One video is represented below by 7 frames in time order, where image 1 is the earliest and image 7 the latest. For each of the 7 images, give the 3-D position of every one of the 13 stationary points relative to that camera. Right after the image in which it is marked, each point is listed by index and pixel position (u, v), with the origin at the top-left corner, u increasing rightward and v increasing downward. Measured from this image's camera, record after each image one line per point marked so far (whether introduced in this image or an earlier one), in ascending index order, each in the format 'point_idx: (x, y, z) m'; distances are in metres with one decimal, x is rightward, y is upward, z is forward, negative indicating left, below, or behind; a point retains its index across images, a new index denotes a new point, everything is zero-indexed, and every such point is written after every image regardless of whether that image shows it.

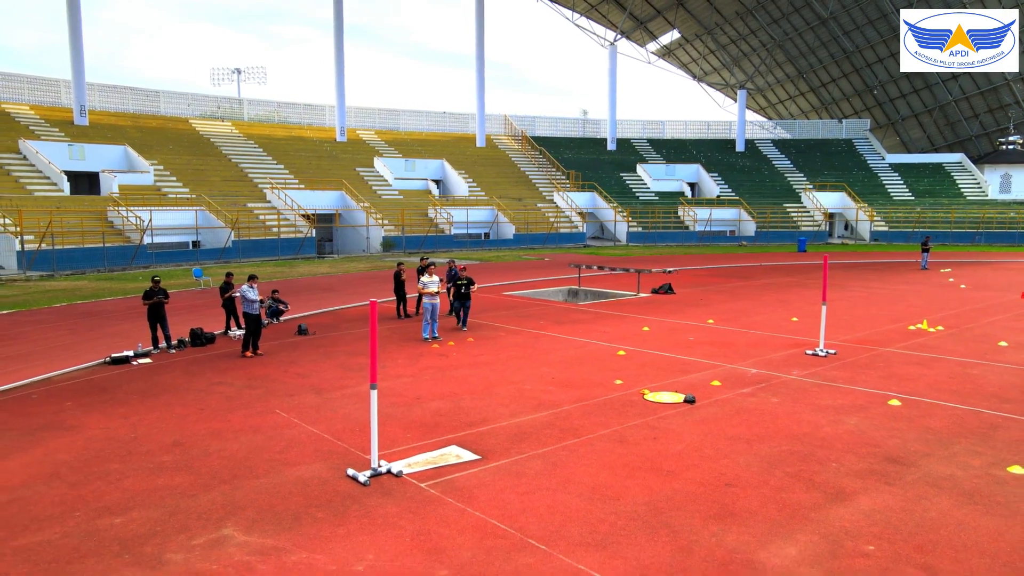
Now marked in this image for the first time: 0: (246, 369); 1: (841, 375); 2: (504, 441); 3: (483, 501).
0: (-4.1, -1.3, +12.3) m
1: (+4.9, -1.3, +11.8) m
2: (-0.1, -1.7, +8.6) m
3: (-0.3, -1.9, +6.9) m
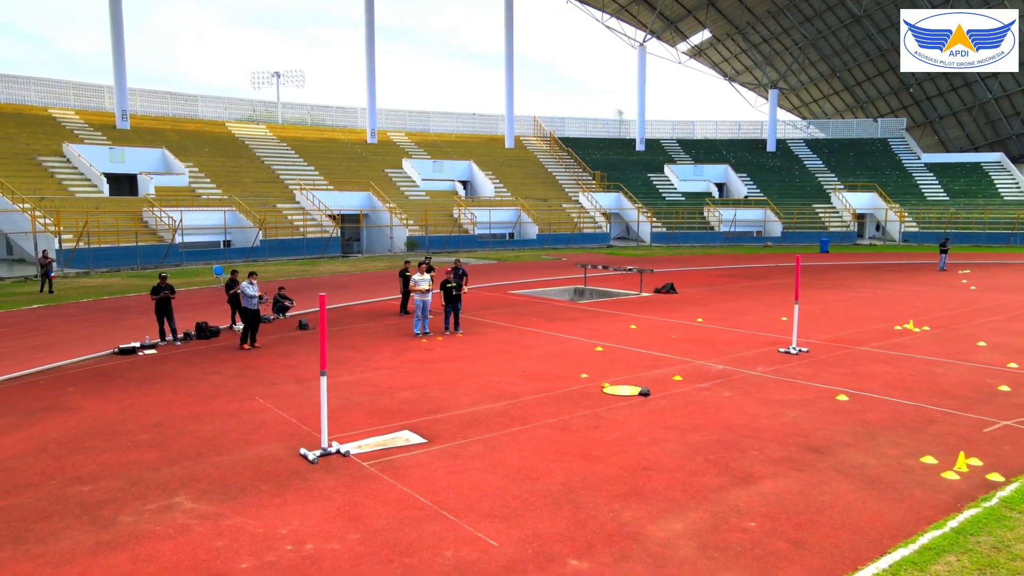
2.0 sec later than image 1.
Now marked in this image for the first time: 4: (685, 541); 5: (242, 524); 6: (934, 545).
0: (-4.5, -1.2, +13.2) m
1: (+4.5, -1.3, +12.2) m
2: (-0.7, -1.6, +9.2) m
3: (-1.0, -1.8, +7.5) m
4: (+1.3, -2.0, +6.1) m
5: (-2.2, -1.9, +6.4) m
6: (+3.2, -2.0, +6.0) m
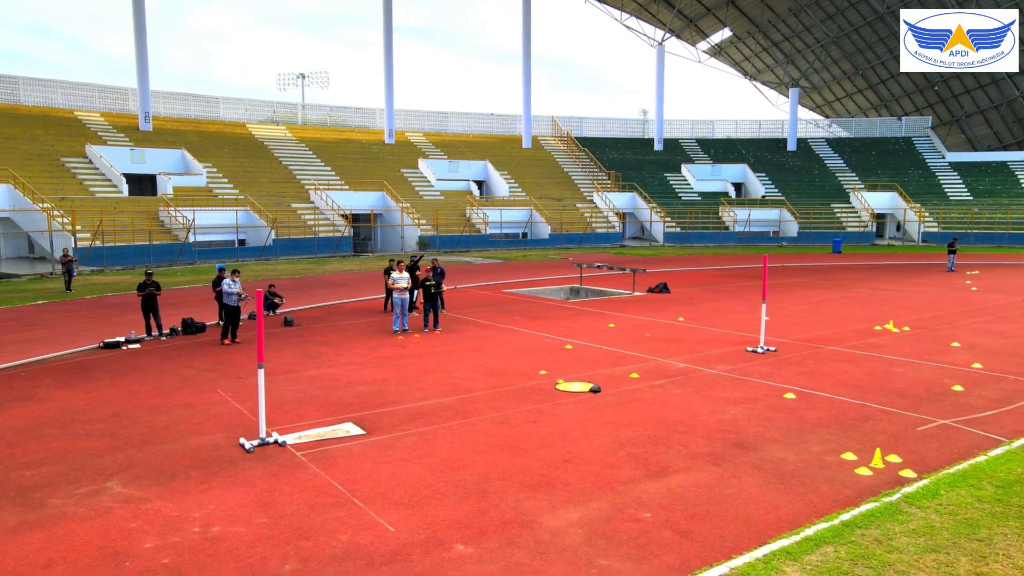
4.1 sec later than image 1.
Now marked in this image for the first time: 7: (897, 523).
0: (-5.1, -1.2, +13.6) m
1: (+3.9, -1.3, +12.3) m
2: (-1.4, -1.6, +9.5) m
3: (-1.7, -1.8, +7.8) m
4: (+0.5, -1.9, +6.3) m
5: (-3.0, -1.9, +6.8) m
6: (+2.4, -1.9, +6.2) m
7: (+3.2, -1.9, +6.5) m
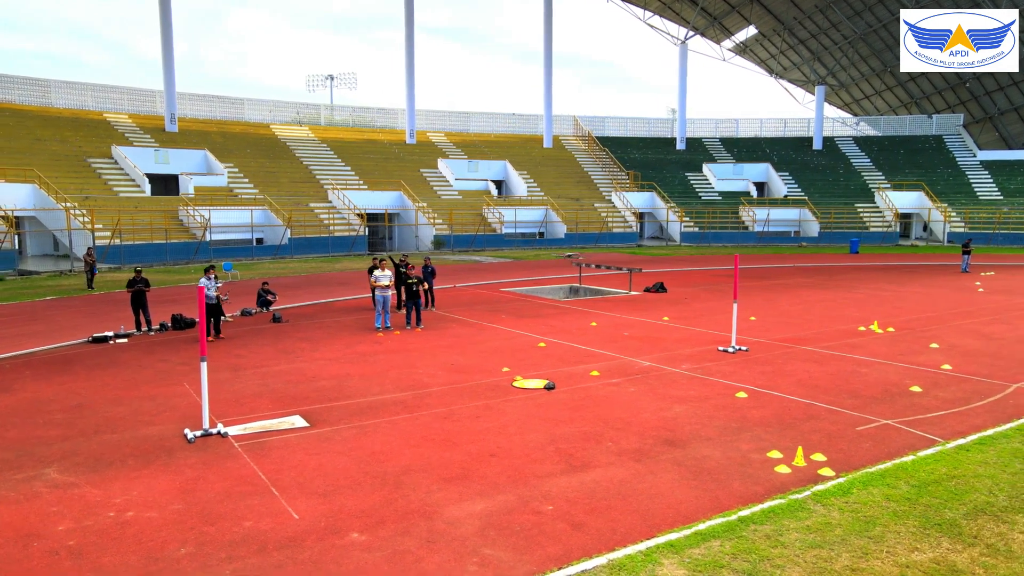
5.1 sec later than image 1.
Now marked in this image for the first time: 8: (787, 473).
0: (-5.6, -1.1, +14.0) m
1: (+3.3, -1.3, +12.3) m
2: (-2.1, -1.6, +9.8) m
3: (-2.5, -1.8, +8.1) m
4: (-0.3, -1.9, +6.5) m
5: (-3.8, -1.9, +7.1) m
6: (+1.6, -1.9, +6.2) m
7: (+2.3, -1.9, +6.5) m
8: (+2.7, -1.8, +7.6) m
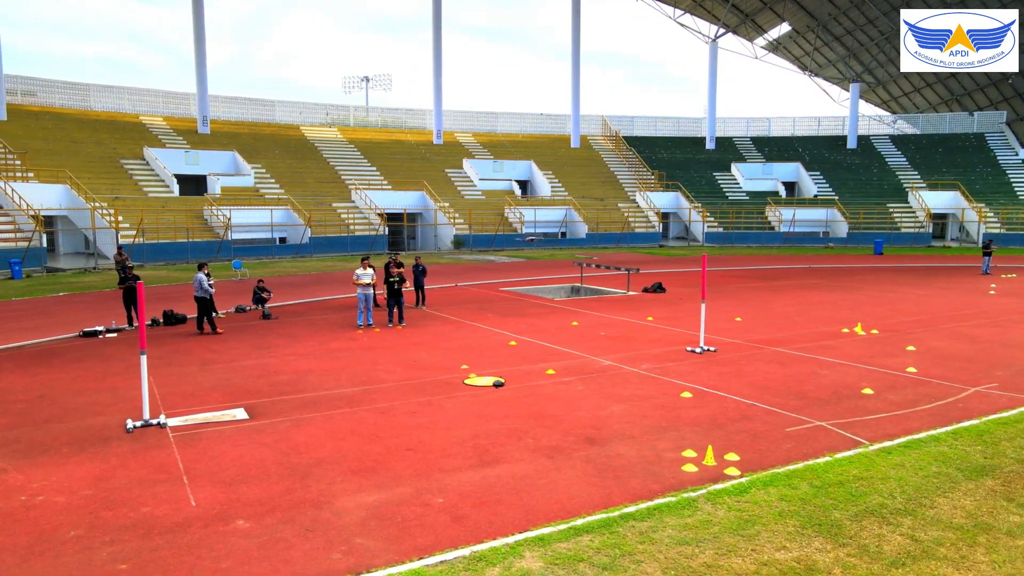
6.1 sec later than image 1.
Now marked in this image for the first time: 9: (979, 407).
0: (-6.1, -1.0, +14.5) m
1: (+2.7, -1.3, +12.3) m
2: (-2.9, -1.5, +10.0) m
3: (-3.4, -1.7, +8.4) m
4: (-1.3, -1.9, +6.7) m
5: (-4.8, -1.8, +7.5) m
6: (+0.6, -1.9, +6.3) m
7: (+1.4, -1.9, +6.5) m
8: (+1.8, -1.8, +7.6) m
9: (+5.9, -1.5, +10.0) m
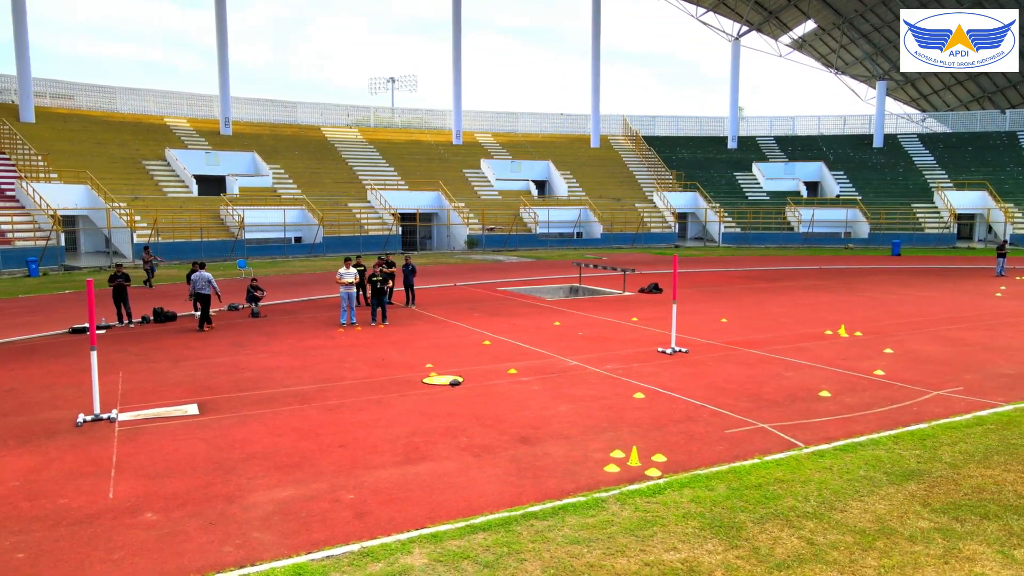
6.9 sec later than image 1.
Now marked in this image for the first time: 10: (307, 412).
0: (-6.6, -1.0, +14.8) m
1: (+2.1, -1.3, +12.2) m
2: (-3.5, -1.5, +10.2) m
3: (-4.1, -1.7, +8.6) m
4: (-2.1, -1.9, +6.8) m
5: (-5.5, -1.8, +7.7) m
6: (-0.3, -1.9, +6.4) m
7: (+0.6, -1.9, +6.5) m
8: (+1.0, -1.8, +7.6) m
9: (+5.3, -1.5, +9.8) m
10: (-2.5, -1.6, +9.8) m
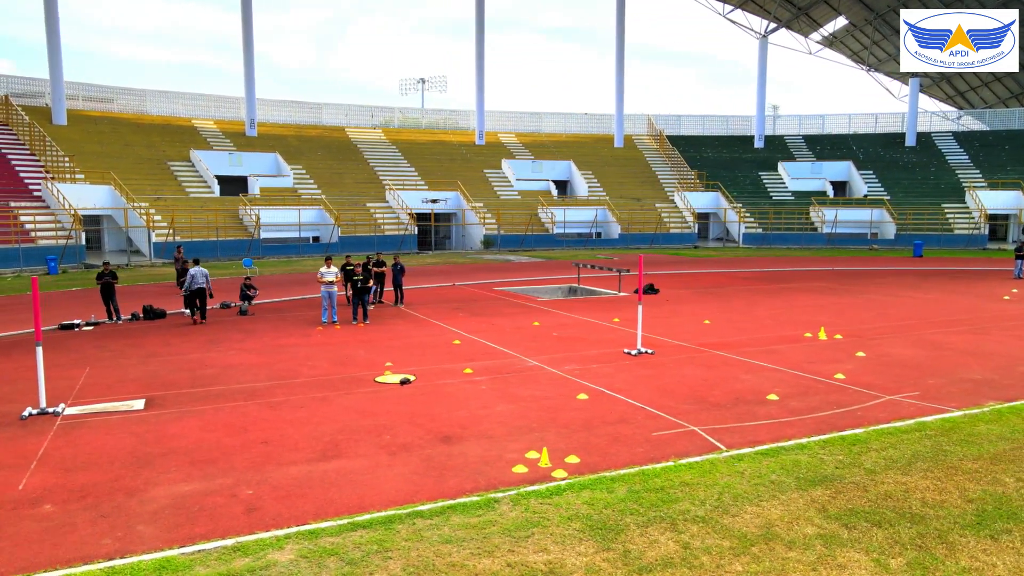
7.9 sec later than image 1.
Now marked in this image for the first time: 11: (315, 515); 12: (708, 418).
0: (-7.1, -1.0, +15.1) m
1: (+1.4, -1.3, +12.1) m
2: (-4.3, -1.5, +10.4) m
3: (-4.9, -1.7, +8.8) m
4: (-3.0, -1.9, +6.9) m
5: (-6.4, -1.7, +8.0) m
6: (-1.2, -1.9, +6.4) m
7: (-0.4, -1.9, +6.5) m
8: (+0.1, -1.8, +7.6) m
9: (+4.5, -1.6, +9.6) m
10: (-3.3, -1.5, +10.0) m
11: (-1.6, -1.9, +6.6) m
12: (+2.4, -1.6, +9.5) m
